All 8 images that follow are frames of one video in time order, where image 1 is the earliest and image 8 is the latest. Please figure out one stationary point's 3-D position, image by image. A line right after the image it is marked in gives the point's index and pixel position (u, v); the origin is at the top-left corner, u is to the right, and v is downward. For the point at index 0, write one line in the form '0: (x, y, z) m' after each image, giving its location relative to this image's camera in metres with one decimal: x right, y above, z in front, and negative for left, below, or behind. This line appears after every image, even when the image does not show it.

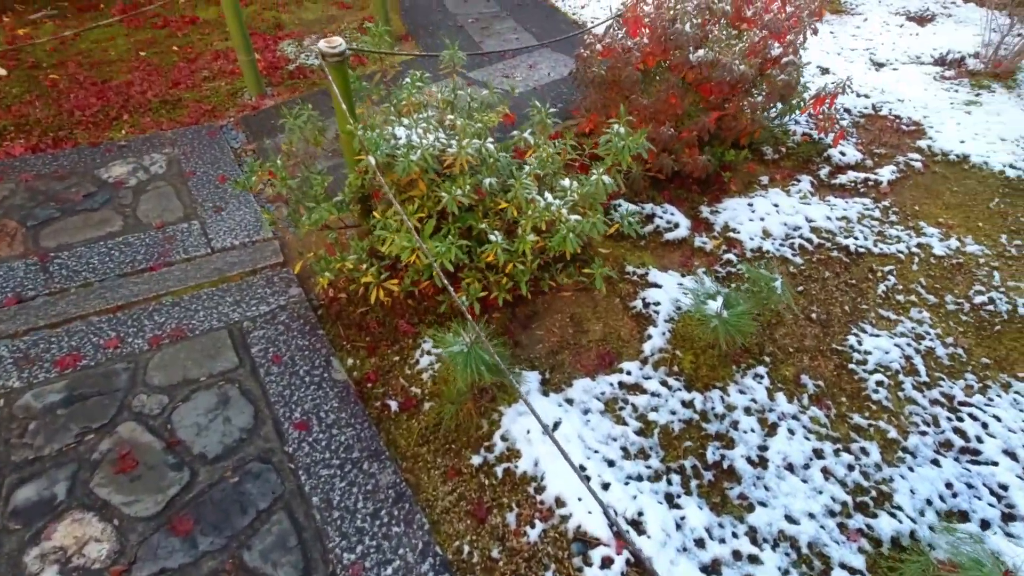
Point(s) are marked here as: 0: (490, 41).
0: (-0.2, +2.3, +5.2) m
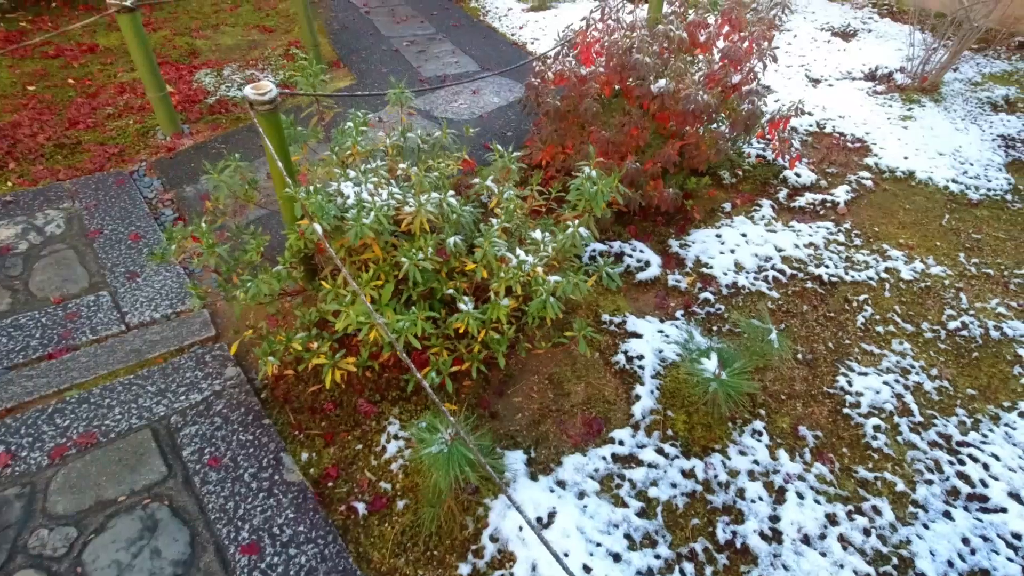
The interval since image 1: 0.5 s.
0: (-0.8, +2.0, +4.9) m
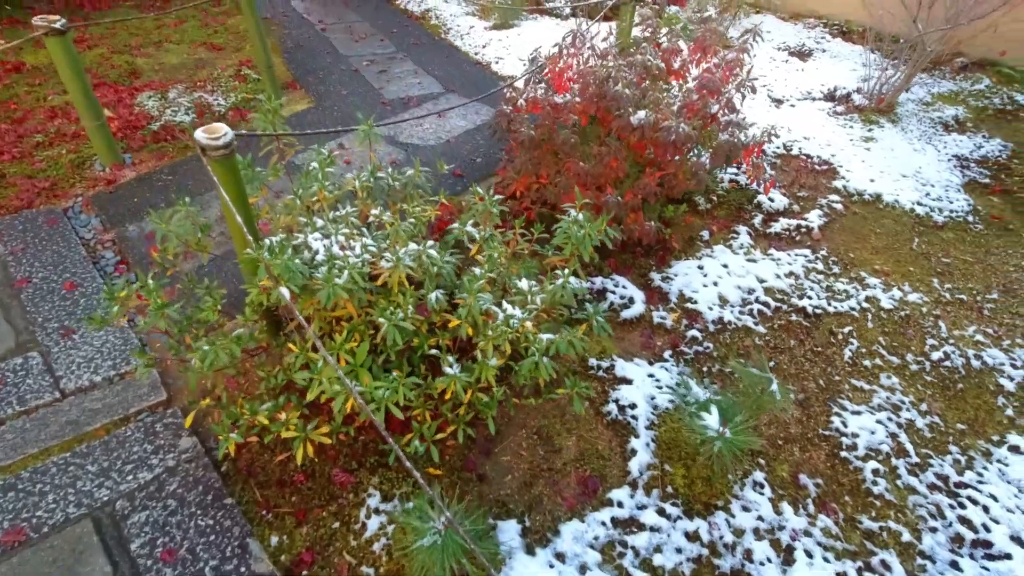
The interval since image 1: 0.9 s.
0: (-1.1, +1.7, +4.7) m
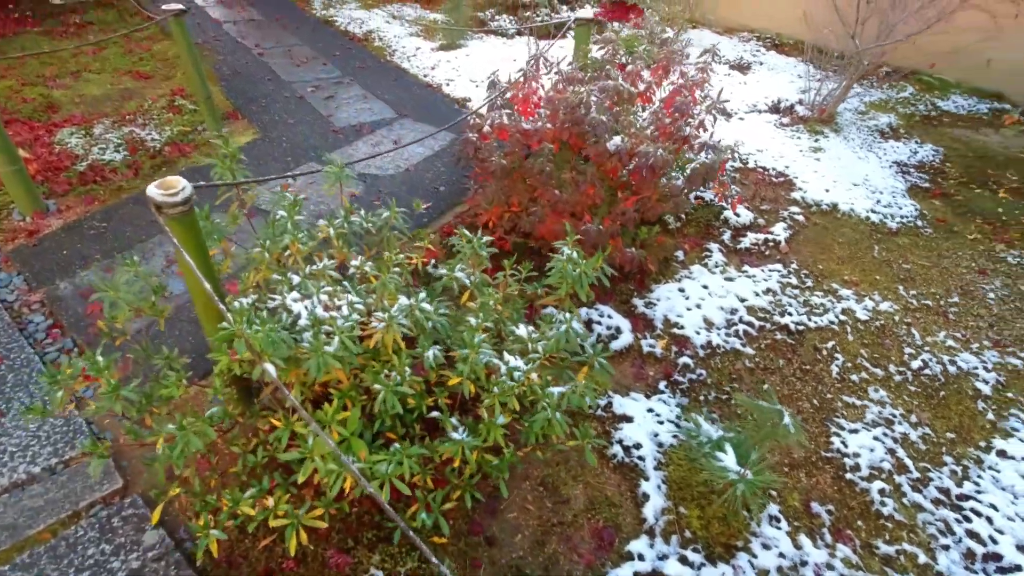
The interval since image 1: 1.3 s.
0: (-1.4, +1.4, +4.5) m
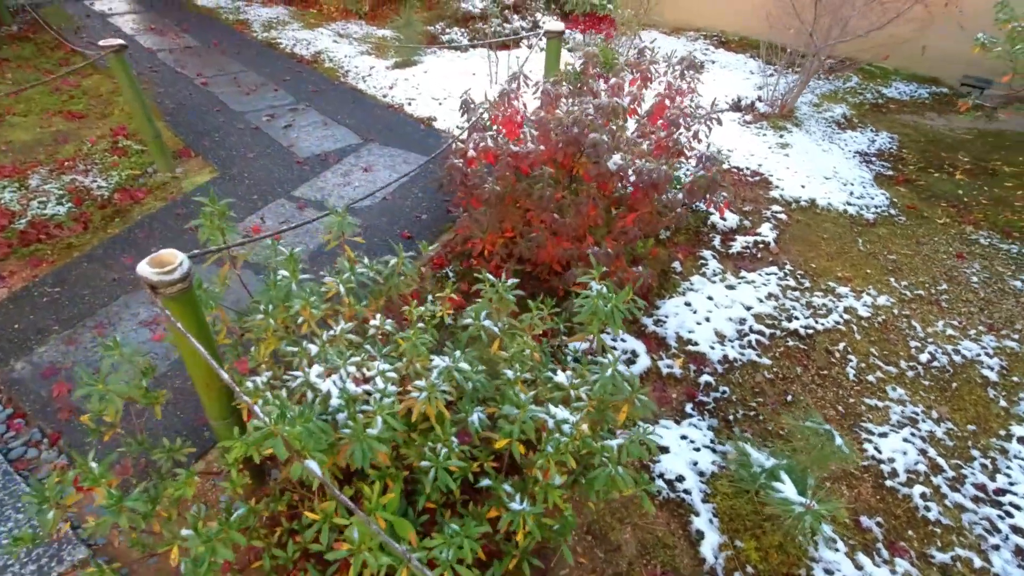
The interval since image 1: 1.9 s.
0: (-1.6, +1.1, +4.3) m
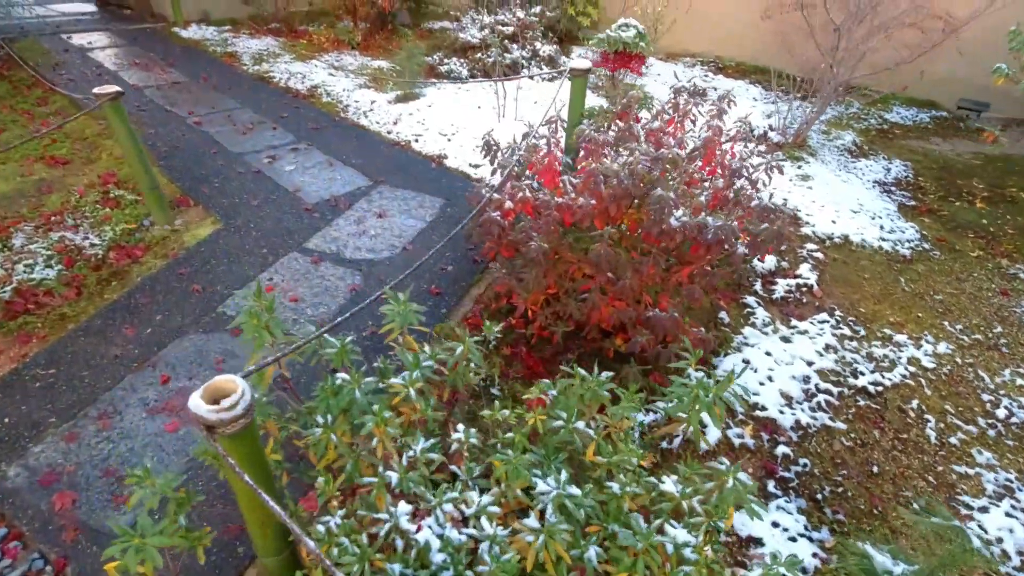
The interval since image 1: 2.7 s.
0: (-1.5, +0.7, +4.0) m
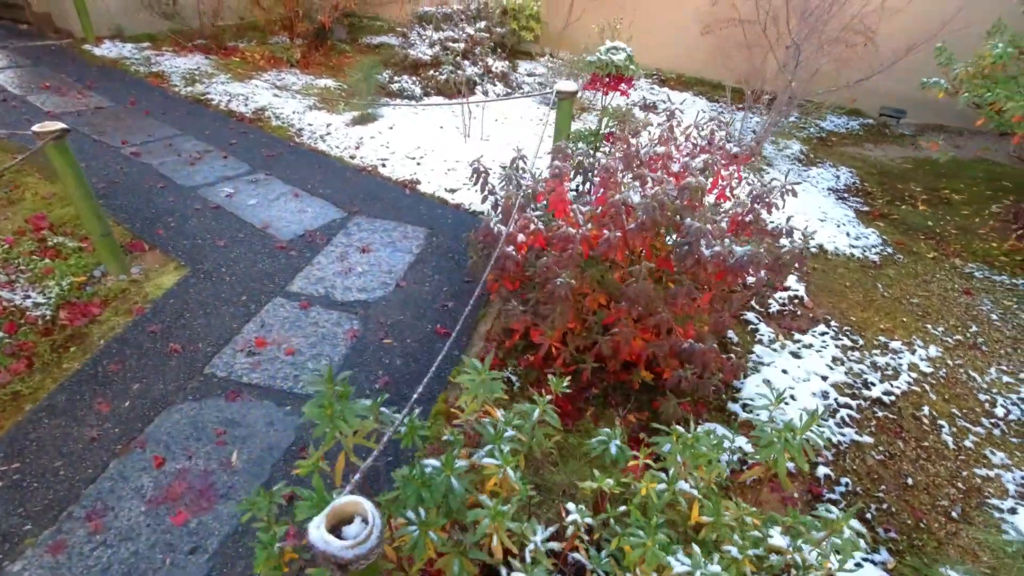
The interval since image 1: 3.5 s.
0: (-1.6, +0.4, +3.7) m
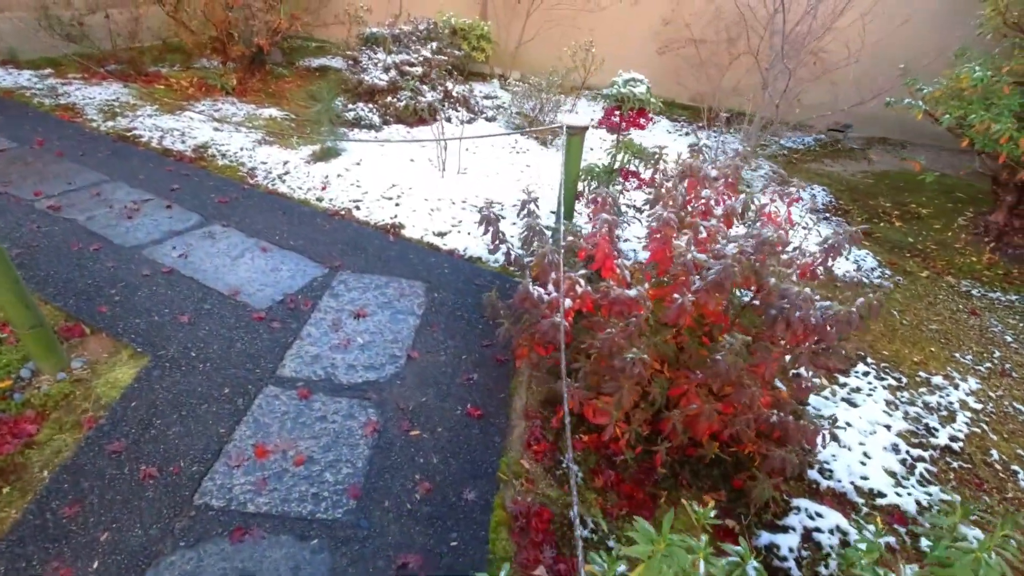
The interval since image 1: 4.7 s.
0: (-1.5, 0.0, +3.1) m
